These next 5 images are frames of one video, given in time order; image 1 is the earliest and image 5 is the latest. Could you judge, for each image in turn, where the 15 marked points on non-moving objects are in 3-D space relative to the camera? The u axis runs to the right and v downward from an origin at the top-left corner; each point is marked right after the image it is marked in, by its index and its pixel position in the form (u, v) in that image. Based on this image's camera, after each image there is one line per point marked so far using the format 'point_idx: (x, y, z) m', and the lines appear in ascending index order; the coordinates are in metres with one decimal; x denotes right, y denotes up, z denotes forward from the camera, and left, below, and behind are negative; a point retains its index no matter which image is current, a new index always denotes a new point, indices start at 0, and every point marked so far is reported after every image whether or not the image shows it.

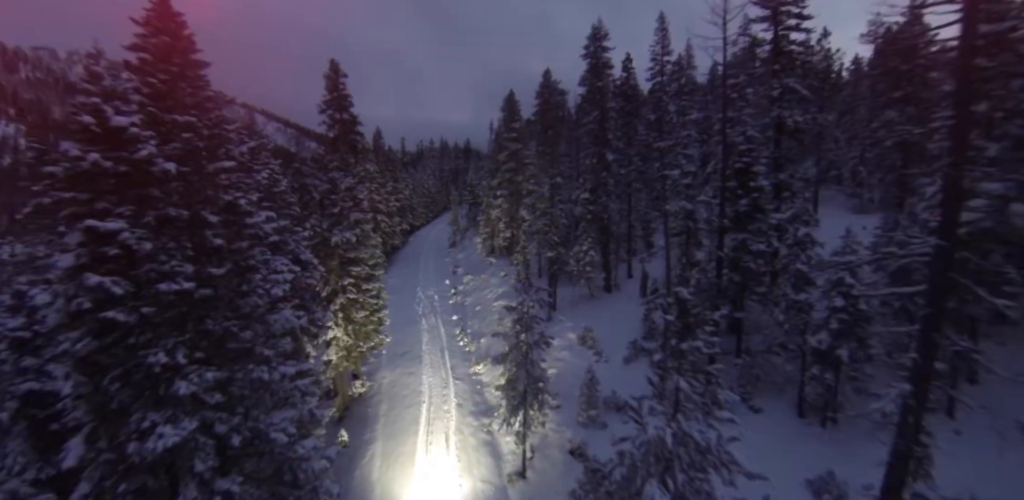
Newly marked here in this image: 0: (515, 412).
0: (+0.1, -7.1, +18.1) m
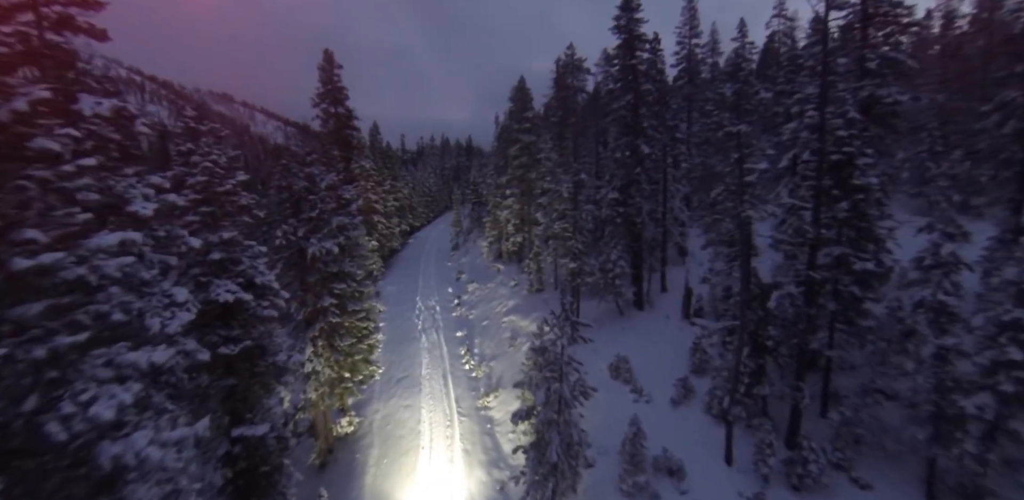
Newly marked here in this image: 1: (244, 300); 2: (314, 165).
0: (+1.0, -7.8, +13.7) m
1: (-7.9, -1.5, +12.3) m
2: (-9.4, +4.1, +20.0) m
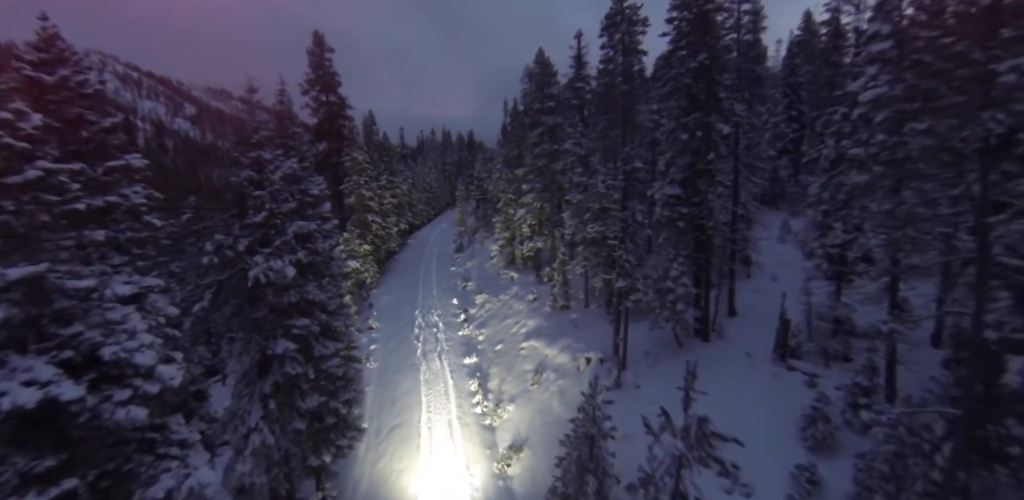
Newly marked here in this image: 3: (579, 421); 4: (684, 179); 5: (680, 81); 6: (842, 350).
0: (+2.2, -8.5, +7.7) m
1: (-6.7, -2.2, +6.3) m
2: (-8.2, +3.5, +13.9) m
3: (+2.2, -5.8, +13.9) m
4: (+8.0, +3.3, +19.2) m
5: (+7.5, +7.5, +18.3) m
6: (+12.9, -3.9, +16.1) m
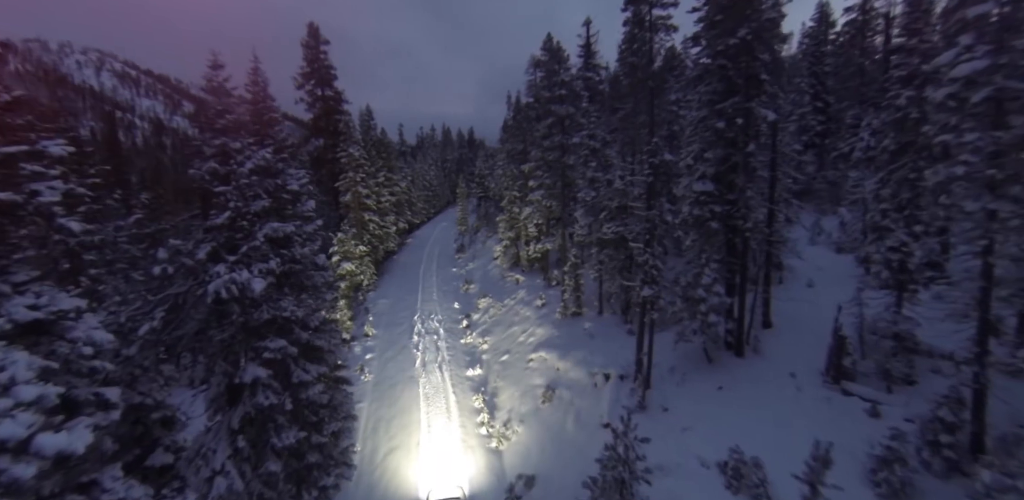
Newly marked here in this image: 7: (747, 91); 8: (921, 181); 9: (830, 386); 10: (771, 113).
0: (+2.6, -8.7, +5.5) m
1: (-6.3, -2.5, +4.1) m
2: (-7.8, +3.3, +11.7) m
3: (+2.7, -6.0, +11.7) m
4: (+8.4, +3.2, +17.0) m
5: (+7.9, +7.3, +16.1) m
6: (+13.3, -4.1, +13.9) m
7: (+9.0, +6.1, +16.0) m
8: (+13.8, +2.3, +14.0) m
9: (+11.3, -4.8, +14.8) m
10: (+9.7, +5.2, +15.6) m
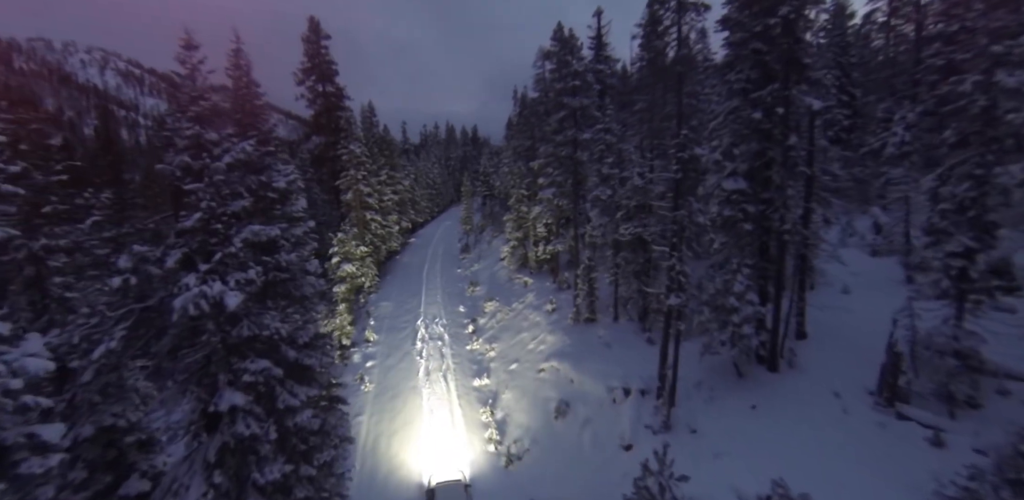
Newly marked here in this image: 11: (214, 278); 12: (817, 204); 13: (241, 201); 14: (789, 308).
0: (+3.0, -8.9, +4.0) m
1: (-6.0, -2.7, +2.6) m
2: (-7.3, +3.1, +10.2) m
3: (+3.1, -6.1, +10.2) m
4: (+8.9, +3.0, +15.4) m
5: (+8.3, +7.2, +14.5) m
6: (+13.7, -4.3, +12.3) m
7: (+9.5, +6.0, +14.4) m
8: (+14.3, +2.2, +12.4) m
9: (+11.8, -5.0, +13.2) m
10: (+10.1, +5.0, +14.0) m
11: (-6.6, -0.6, +9.2) m
12: (+12.6, +1.9, +17.1) m
13: (-6.6, +1.1, +9.9) m
14: (+11.3, -2.3, +16.9) m
